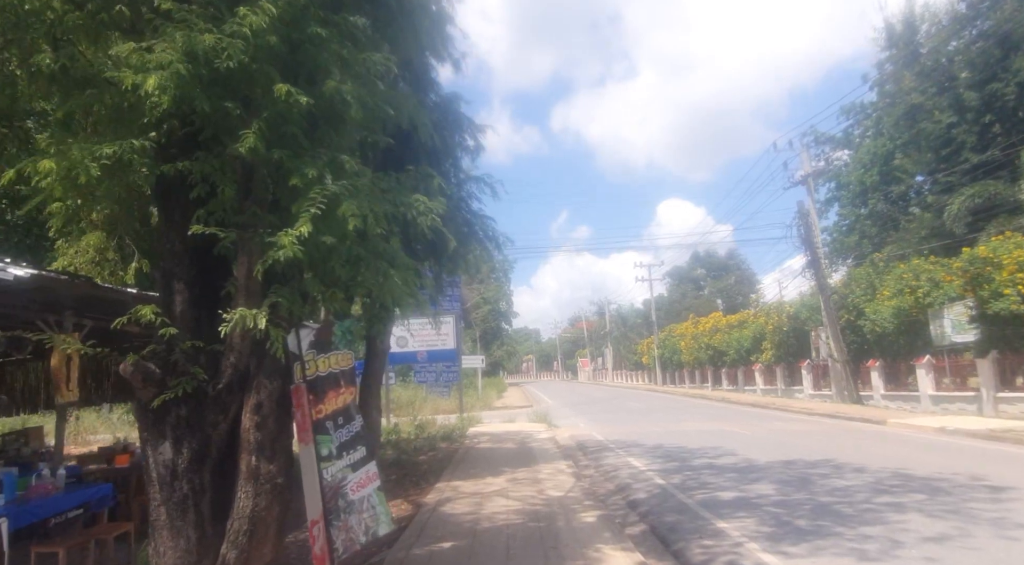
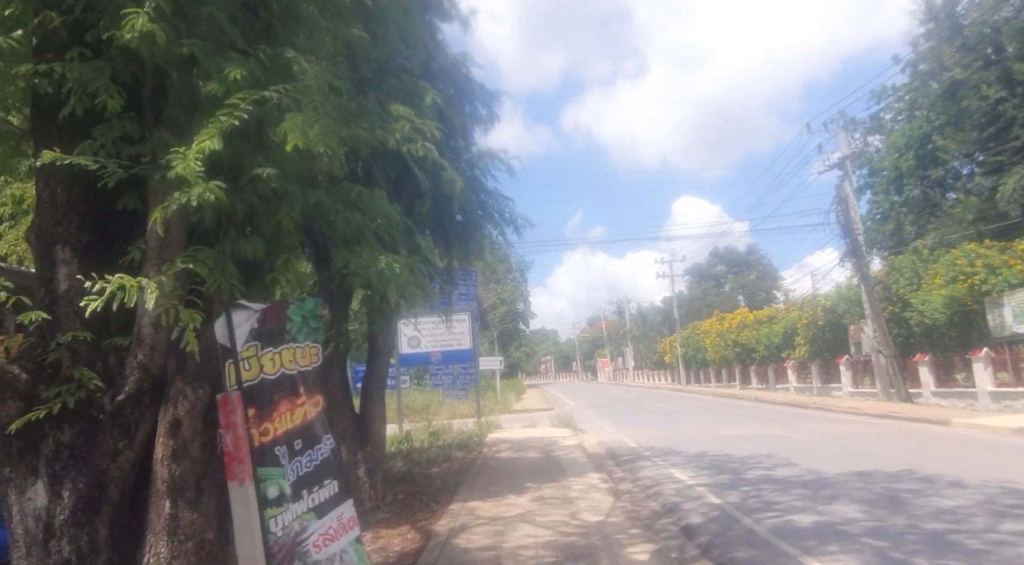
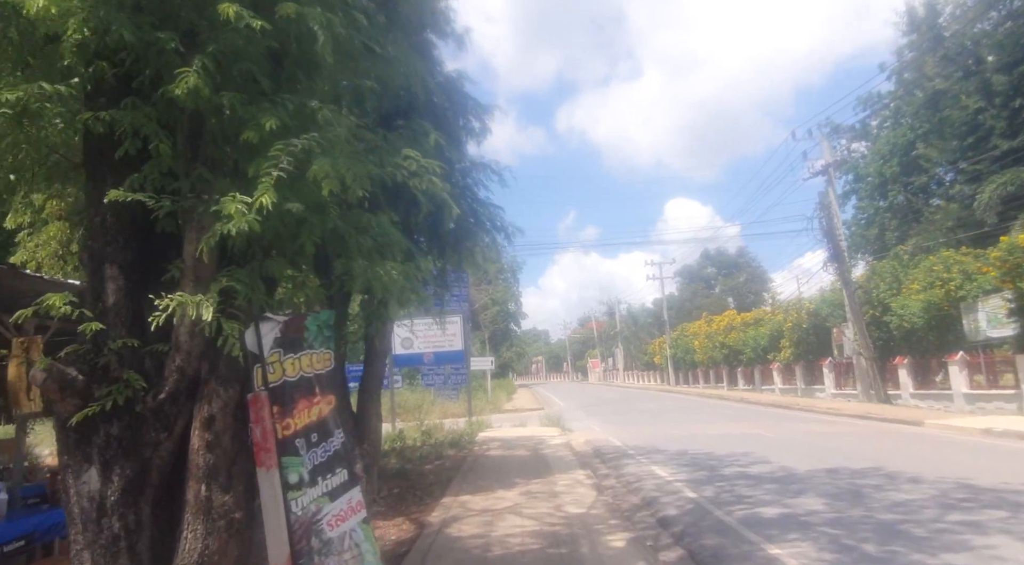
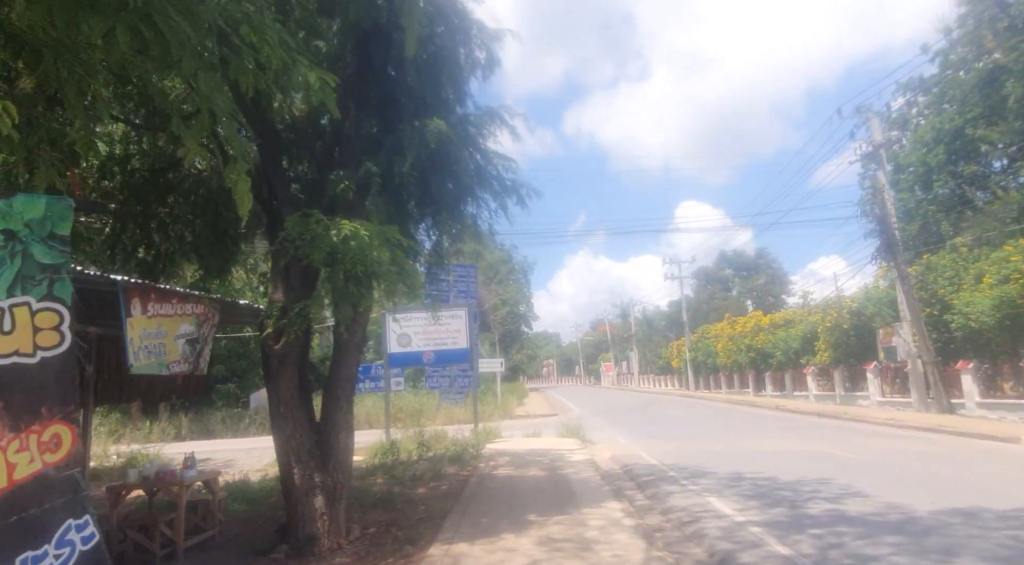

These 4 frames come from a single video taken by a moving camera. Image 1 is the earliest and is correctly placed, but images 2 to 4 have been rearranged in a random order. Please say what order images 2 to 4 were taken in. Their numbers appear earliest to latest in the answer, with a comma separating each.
3, 2, 4
